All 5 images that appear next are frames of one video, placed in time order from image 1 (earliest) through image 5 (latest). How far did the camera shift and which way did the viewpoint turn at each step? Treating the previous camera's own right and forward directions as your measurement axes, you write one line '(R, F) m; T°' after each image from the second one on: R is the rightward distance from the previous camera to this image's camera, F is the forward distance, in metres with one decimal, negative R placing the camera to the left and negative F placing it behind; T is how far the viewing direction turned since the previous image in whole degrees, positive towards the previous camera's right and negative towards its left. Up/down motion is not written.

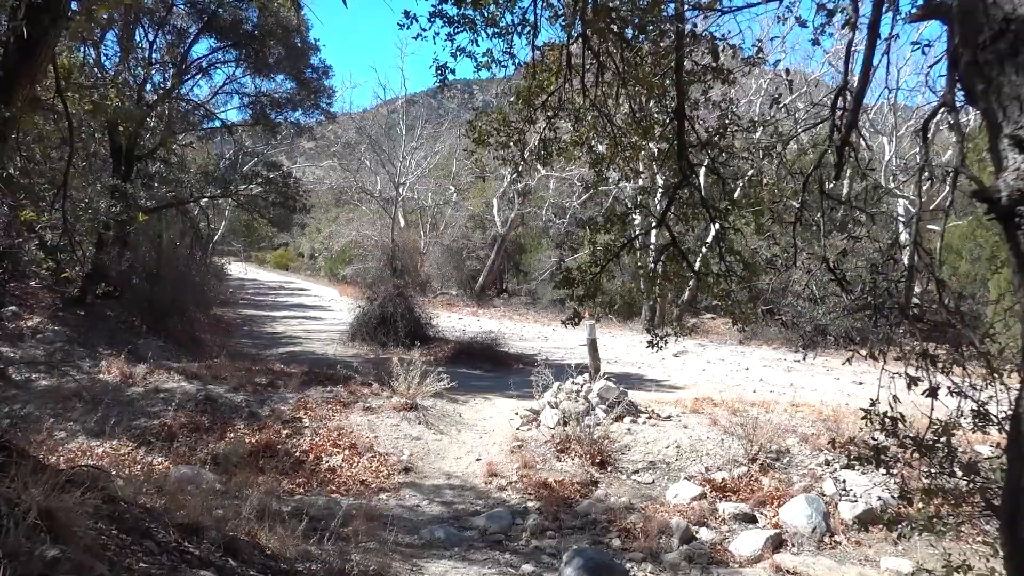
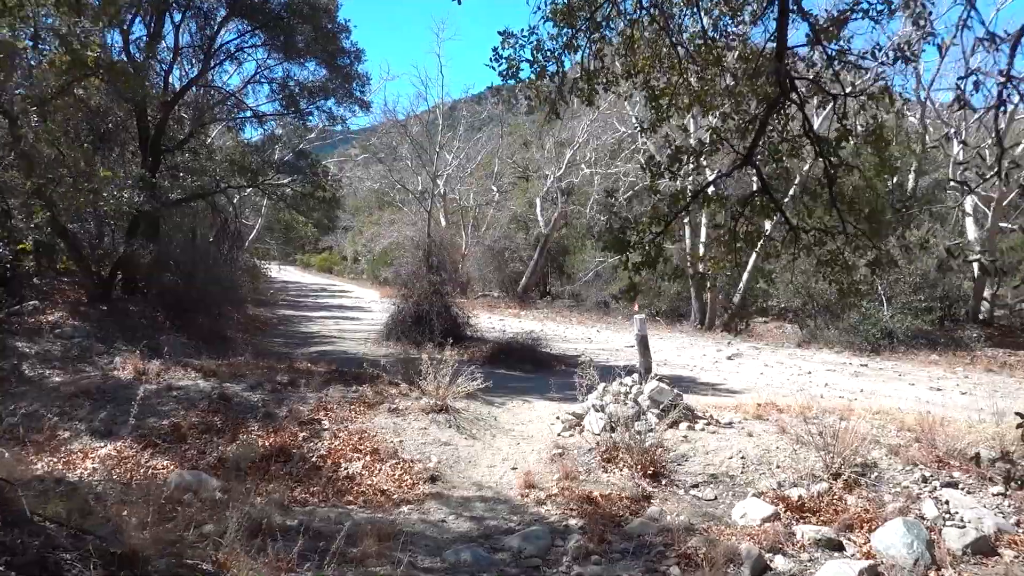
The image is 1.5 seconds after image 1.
(0.0, +0.9) m; -4°
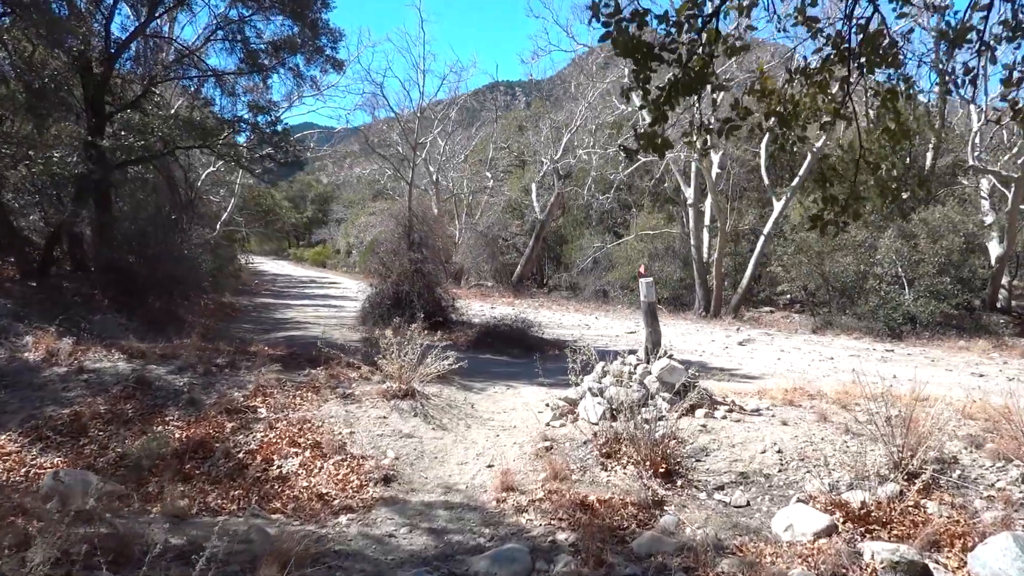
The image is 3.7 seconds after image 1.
(+0.2, +1.5) m; 0°
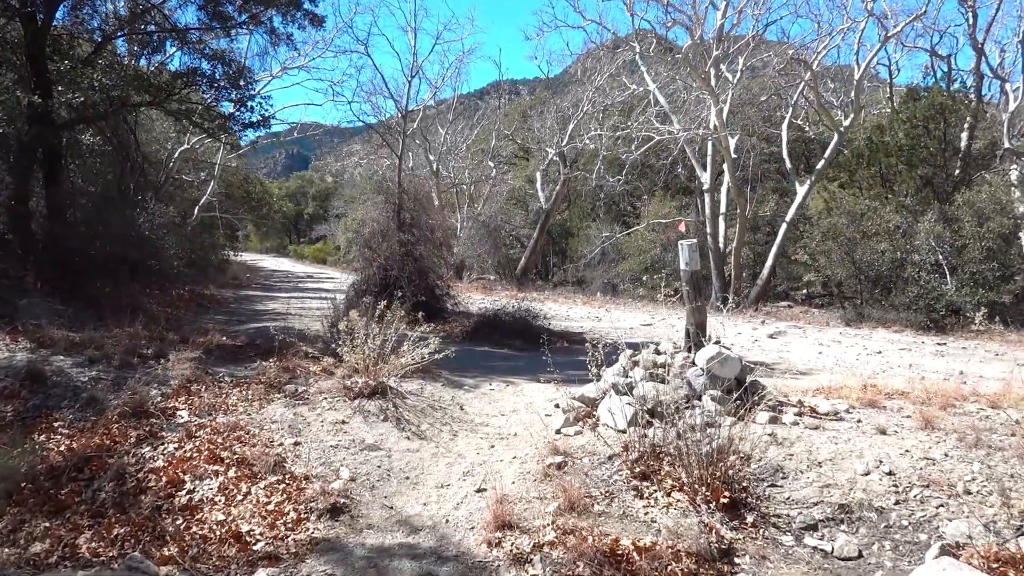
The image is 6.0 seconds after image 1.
(0.0, +1.6) m; 0°
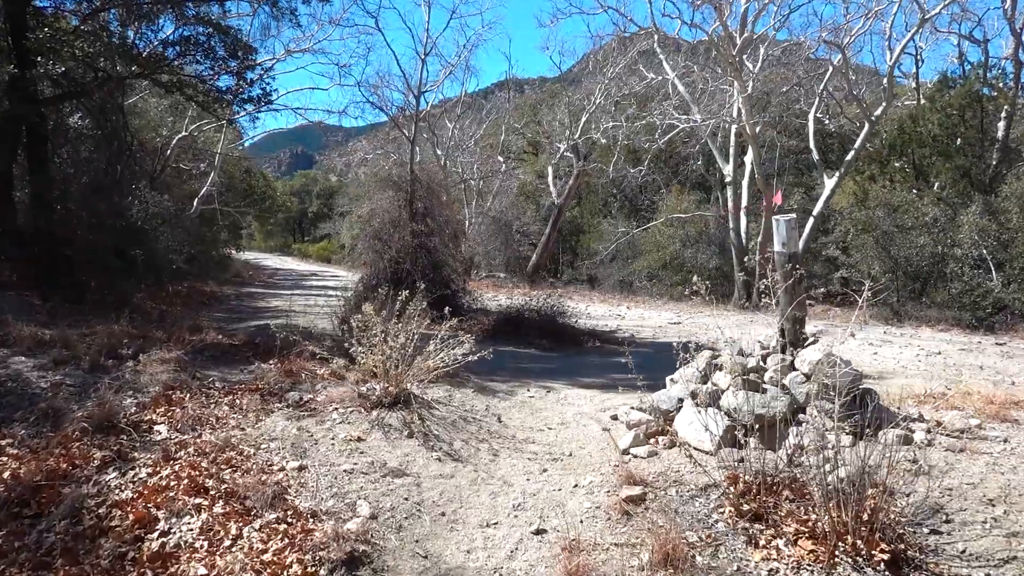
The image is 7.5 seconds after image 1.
(-0.3, +1.0) m; 0°
